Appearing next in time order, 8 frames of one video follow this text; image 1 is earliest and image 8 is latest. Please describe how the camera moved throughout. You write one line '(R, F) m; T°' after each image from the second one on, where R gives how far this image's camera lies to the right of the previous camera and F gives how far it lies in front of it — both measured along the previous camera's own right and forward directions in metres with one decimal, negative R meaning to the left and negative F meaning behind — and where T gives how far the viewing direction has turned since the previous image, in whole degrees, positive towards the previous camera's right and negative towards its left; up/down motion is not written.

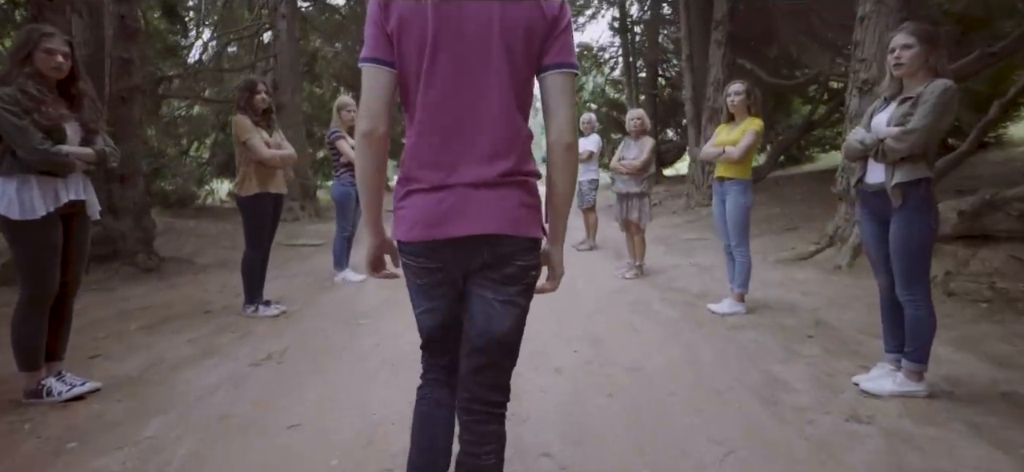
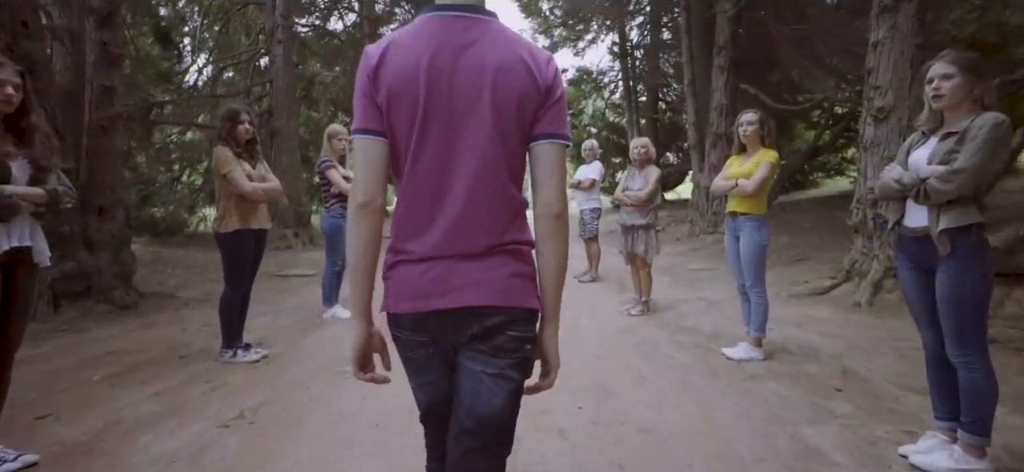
(0.0, +0.3) m; 0°
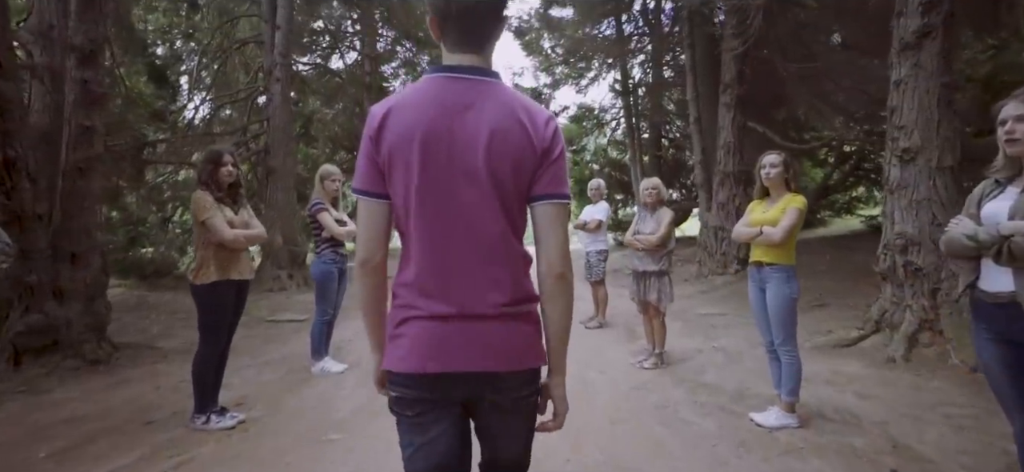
(0.0, +0.4) m; 0°
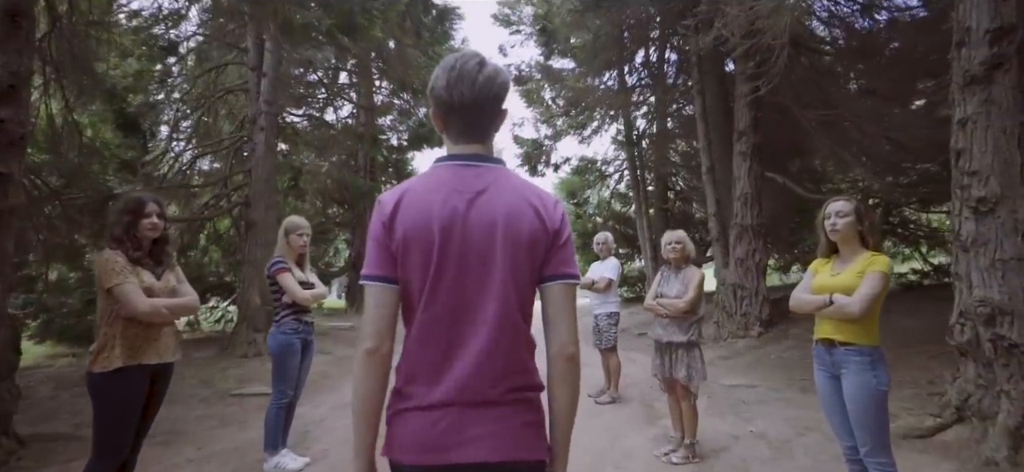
(0.0, +0.9) m; 0°
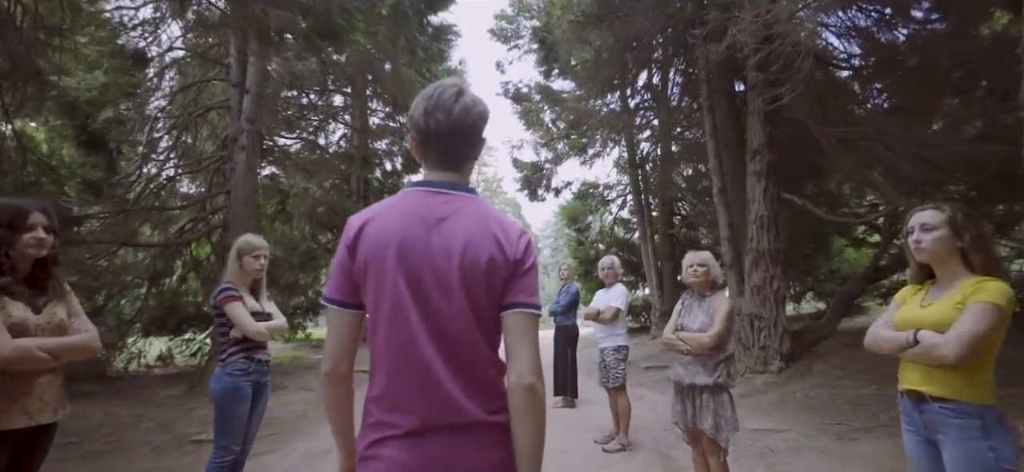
(+0.1, +0.8) m; 0°
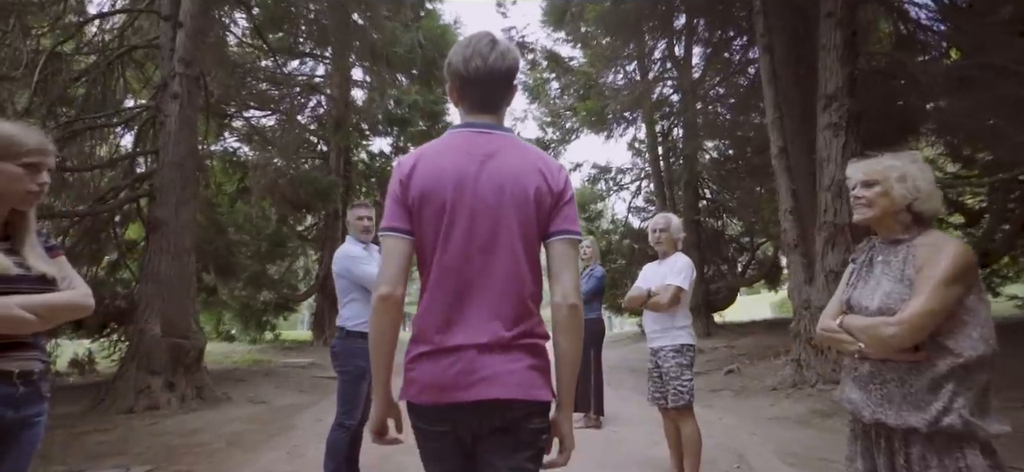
(-0.1, +2.1) m; 0°
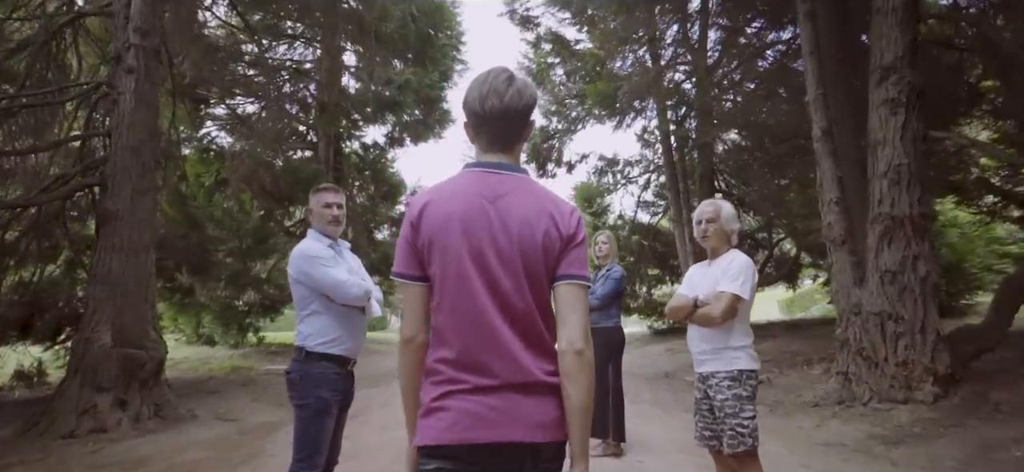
(0.0, +1.0) m; 0°
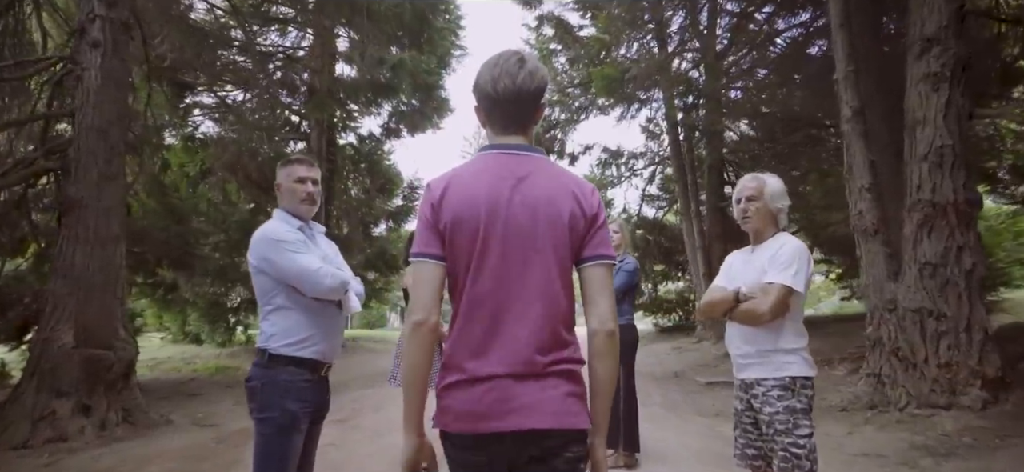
(0.0, +0.6) m; 0°
